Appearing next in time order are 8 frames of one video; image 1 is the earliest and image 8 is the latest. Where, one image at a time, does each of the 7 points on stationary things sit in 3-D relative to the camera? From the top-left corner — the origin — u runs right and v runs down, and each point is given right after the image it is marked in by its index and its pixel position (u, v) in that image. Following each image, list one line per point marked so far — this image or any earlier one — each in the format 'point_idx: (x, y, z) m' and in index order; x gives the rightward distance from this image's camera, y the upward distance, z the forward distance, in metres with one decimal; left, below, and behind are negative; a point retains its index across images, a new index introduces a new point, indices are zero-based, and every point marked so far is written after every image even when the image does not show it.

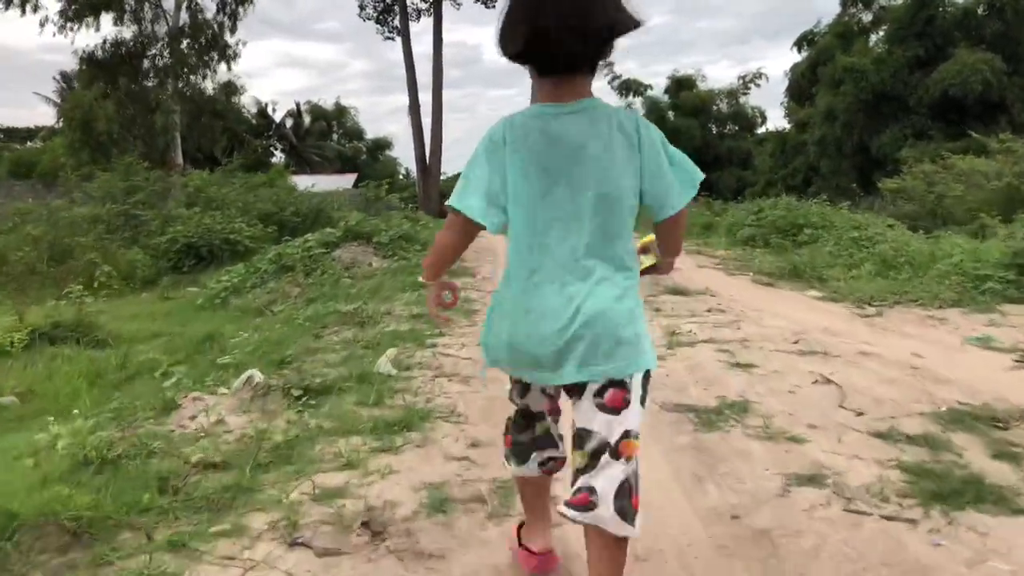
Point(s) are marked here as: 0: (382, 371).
0: (-0.6, -0.4, +3.7) m
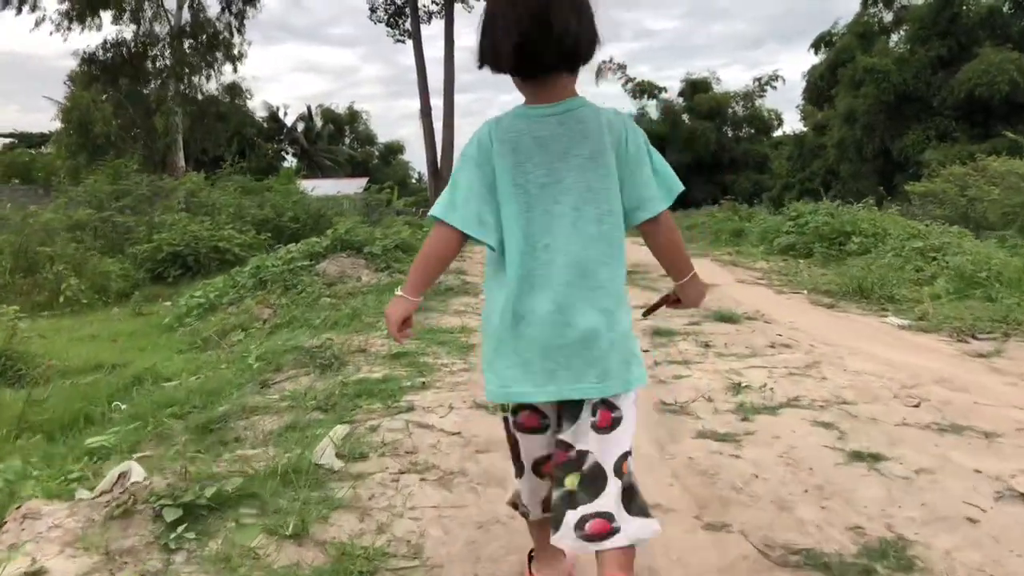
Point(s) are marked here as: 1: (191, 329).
0: (-0.6, -0.5, +2.5) m
1: (-2.7, -0.3, +7.0) m
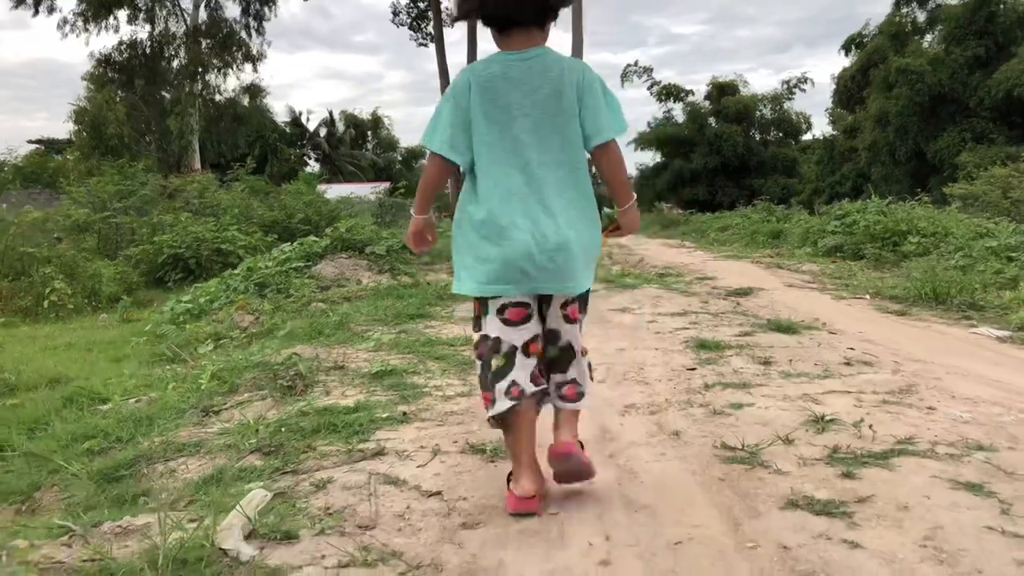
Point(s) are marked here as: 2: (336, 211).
0: (-0.6, -0.5, +1.7) m
1: (-2.6, -0.4, +6.2) m
2: (-3.3, +1.5, +15.7) m
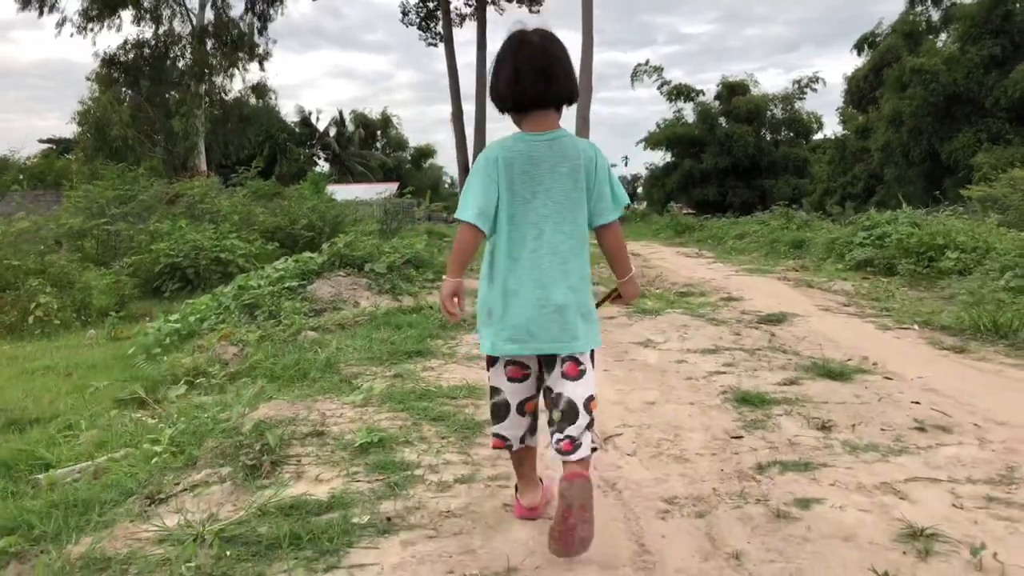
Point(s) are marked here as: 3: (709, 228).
0: (-0.5, -0.7, +1.1) m
1: (-2.5, -0.5, +5.7) m
2: (-3.2, +1.3, +15.2) m
3: (+4.2, +1.3, +17.7) m
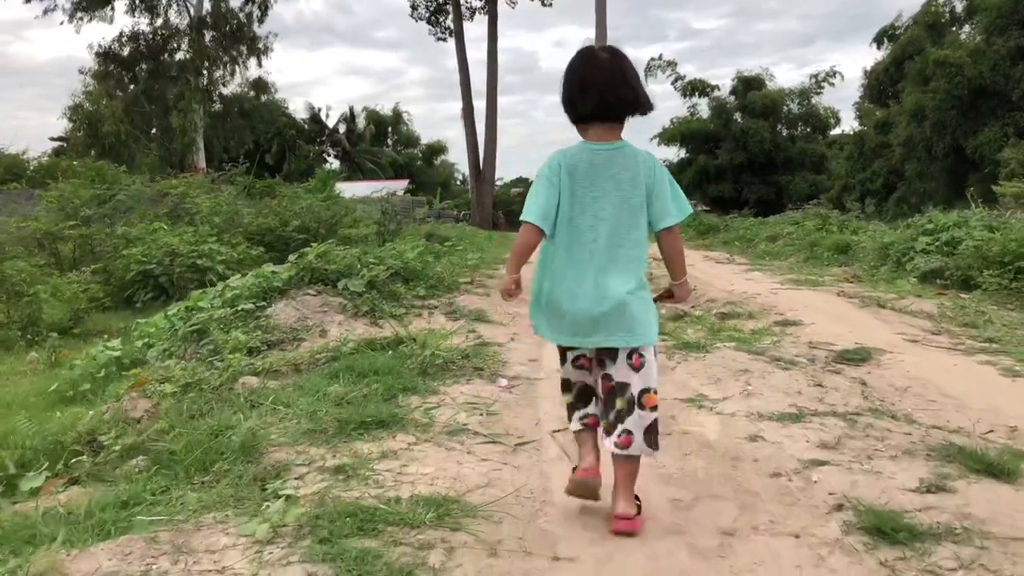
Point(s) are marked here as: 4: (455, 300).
0: (-0.6, -0.9, -0.2) m
1: (-2.5, -0.7, +4.4) m
2: (-3.0, +1.2, +14.0) m
3: (+4.4, +1.2, +16.3) m
4: (-0.5, -0.1, +6.7) m
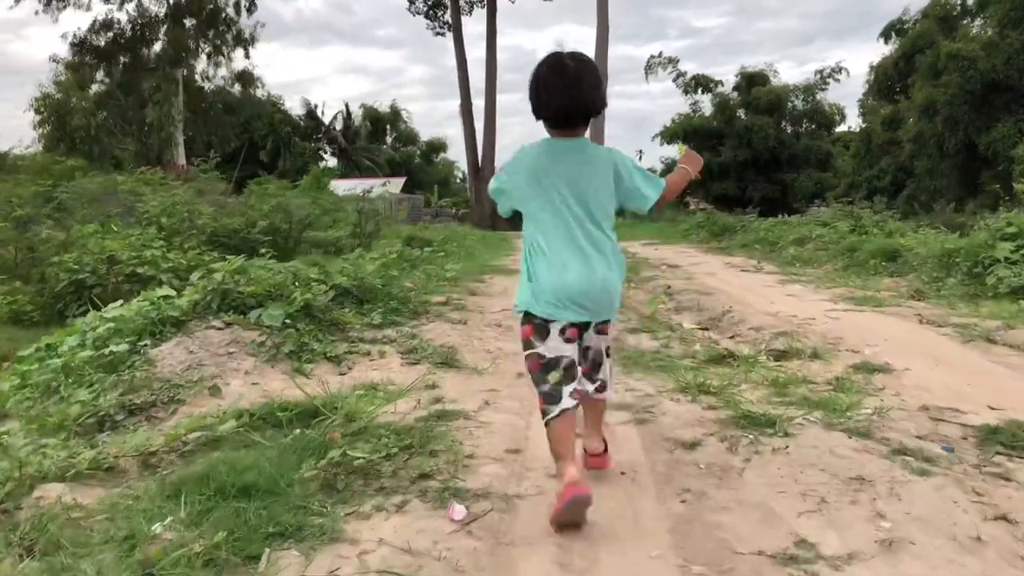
0: (-0.7, -1.1, -1.8) m
1: (-2.6, -0.9, +2.8) m
2: (-3.1, +1.0, +12.4) m
3: (+4.3, +1.0, +14.7) m
4: (-0.6, -0.3, +5.1) m
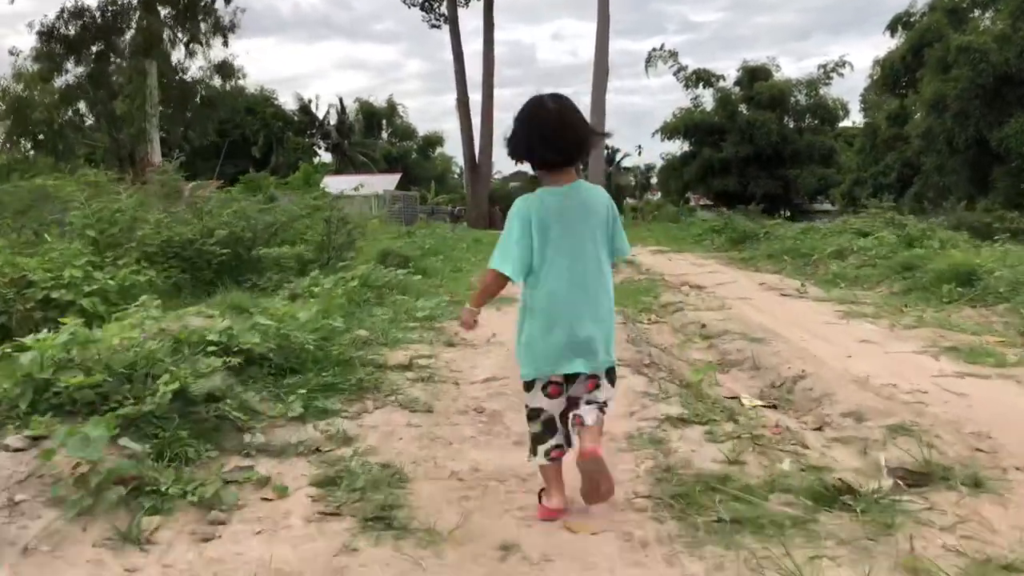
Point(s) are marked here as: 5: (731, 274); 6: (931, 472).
0: (-0.8, -1.4, -3.5) m
1: (-2.7, -1.2, +1.1) m
2: (-3.2, +0.8, +10.6) m
3: (+4.2, +0.8, +13.0) m
4: (-0.6, -0.6, +3.4) m
5: (+2.7, +0.2, +10.0) m
6: (+1.6, -0.6, +3.0) m
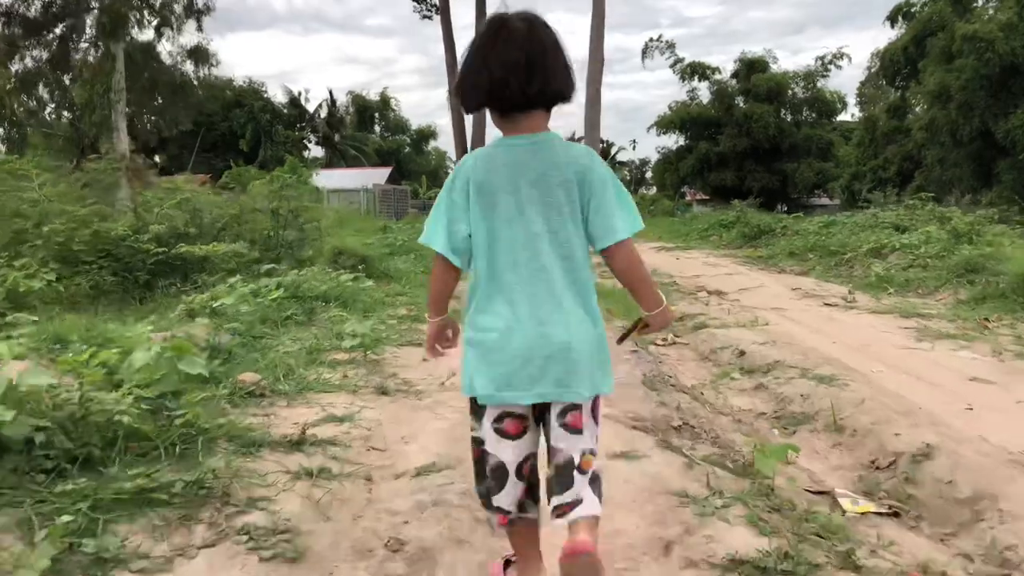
0: (-0.8, -1.5, -5.1) m
1: (-2.8, -1.3, -0.5) m
2: (-3.4, +0.7, +9.0) m
3: (+4.0, +0.7, +11.4) m
4: (-0.8, -0.7, +1.8) m
5: (+2.5, +0.1, +8.4) m
6: (+1.4, -0.7, +1.4) m
